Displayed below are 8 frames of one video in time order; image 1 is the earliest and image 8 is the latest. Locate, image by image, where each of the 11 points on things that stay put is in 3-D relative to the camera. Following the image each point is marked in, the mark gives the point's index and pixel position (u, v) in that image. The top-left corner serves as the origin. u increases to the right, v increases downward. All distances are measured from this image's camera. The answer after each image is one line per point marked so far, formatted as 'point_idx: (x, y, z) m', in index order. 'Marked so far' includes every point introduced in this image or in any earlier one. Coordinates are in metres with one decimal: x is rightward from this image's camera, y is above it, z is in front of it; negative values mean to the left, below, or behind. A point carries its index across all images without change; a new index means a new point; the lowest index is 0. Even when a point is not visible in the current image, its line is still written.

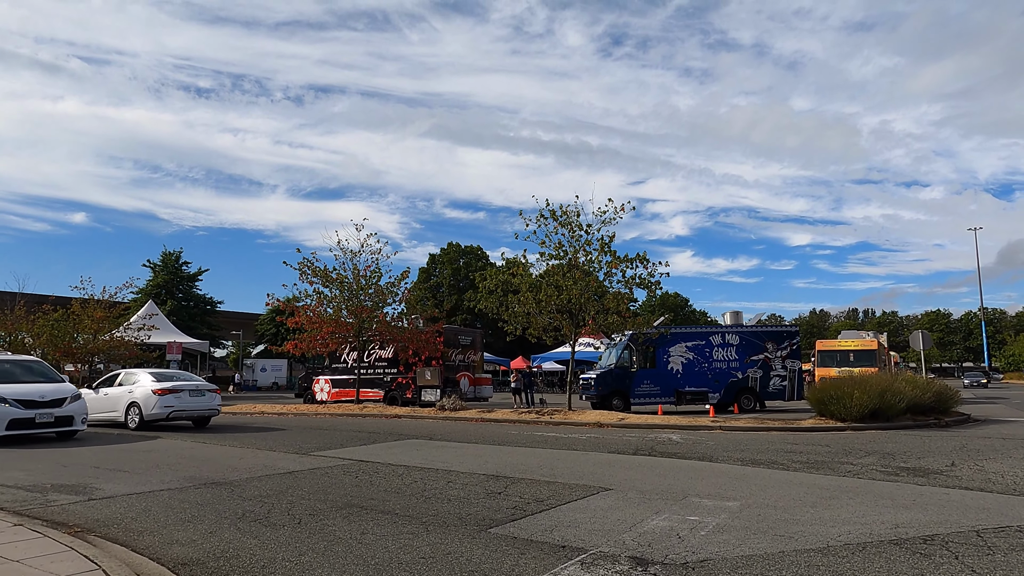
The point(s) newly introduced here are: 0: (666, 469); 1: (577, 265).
0: (+2.5, -2.9, +10.5) m
1: (+1.8, +0.6, +19.2) m
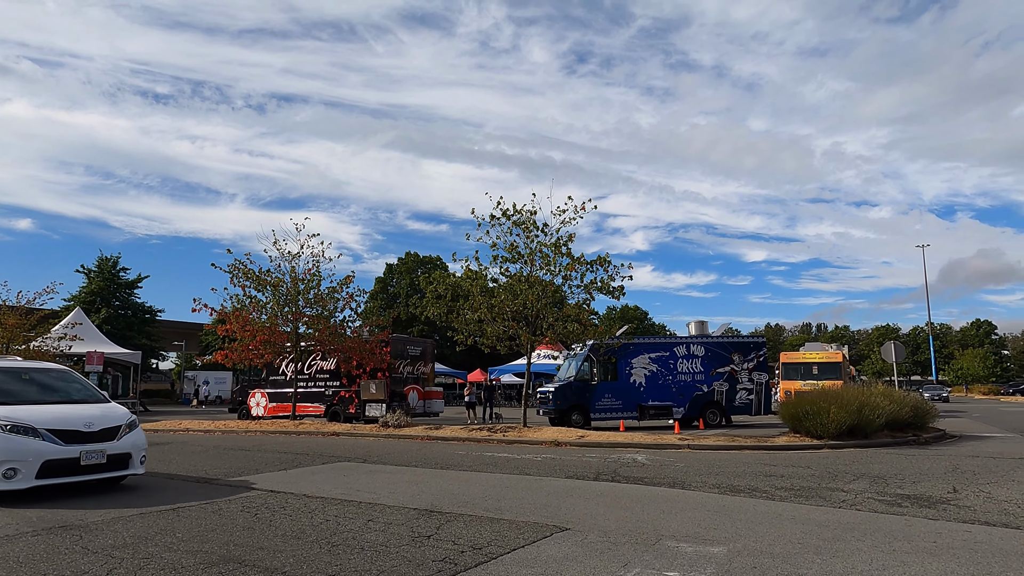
0: (+1.7, -2.9, +8.9) m
1: (+0.5, +0.5, +17.6) m
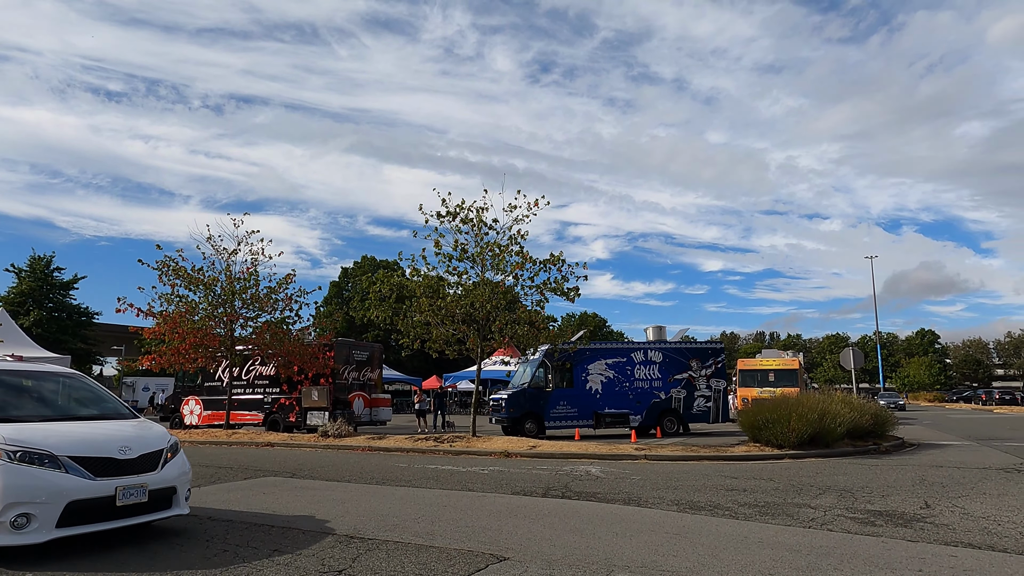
0: (+0.9, -2.8, +7.9) m
1: (-0.7, +0.5, +16.6) m
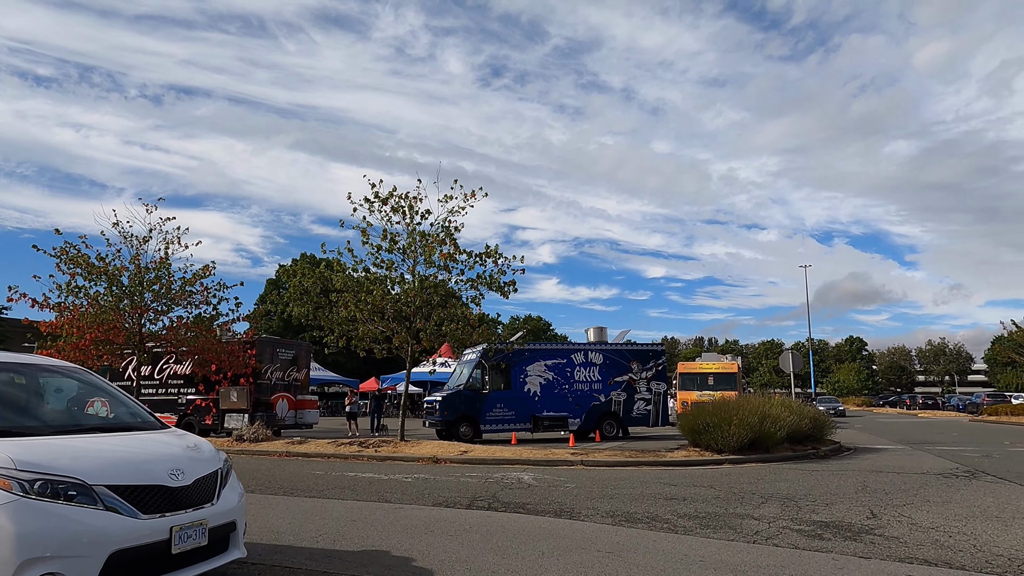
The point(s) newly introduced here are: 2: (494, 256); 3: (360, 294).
0: (0.0, -2.7, +7.0) m
1: (-2.3, +0.6, +15.6) m
2: (-0.4, +0.8, +16.0) m
3: (-3.7, -0.1, +15.8) m
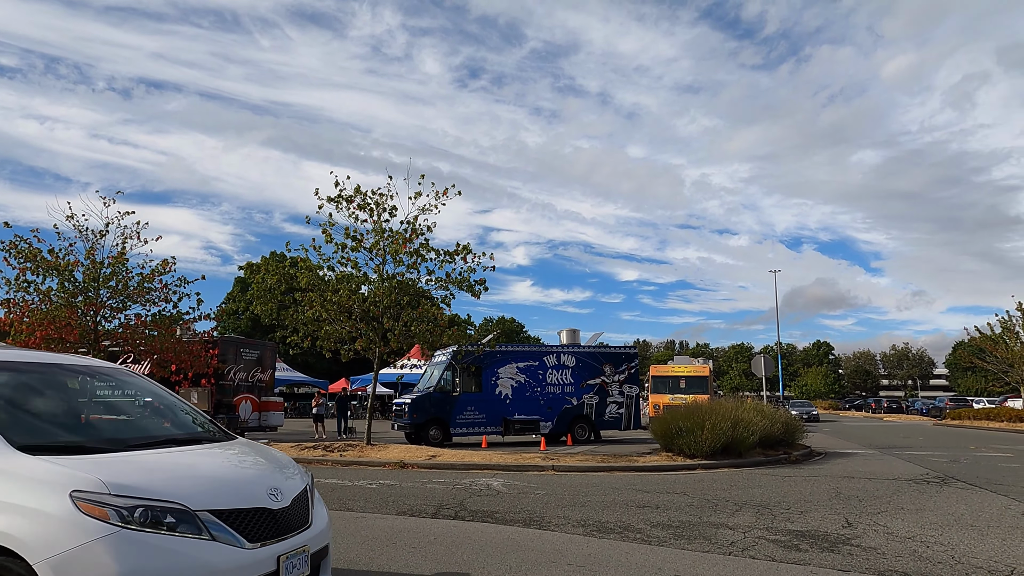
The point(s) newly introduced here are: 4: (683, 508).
0: (-0.4, -2.7, +6.7) m
1: (-2.9, +0.6, +15.2) m
2: (-1.1, +0.8, +15.6) m
3: (-4.3, -0.1, +15.3) m
4: (+2.4, -3.0, +9.1) m
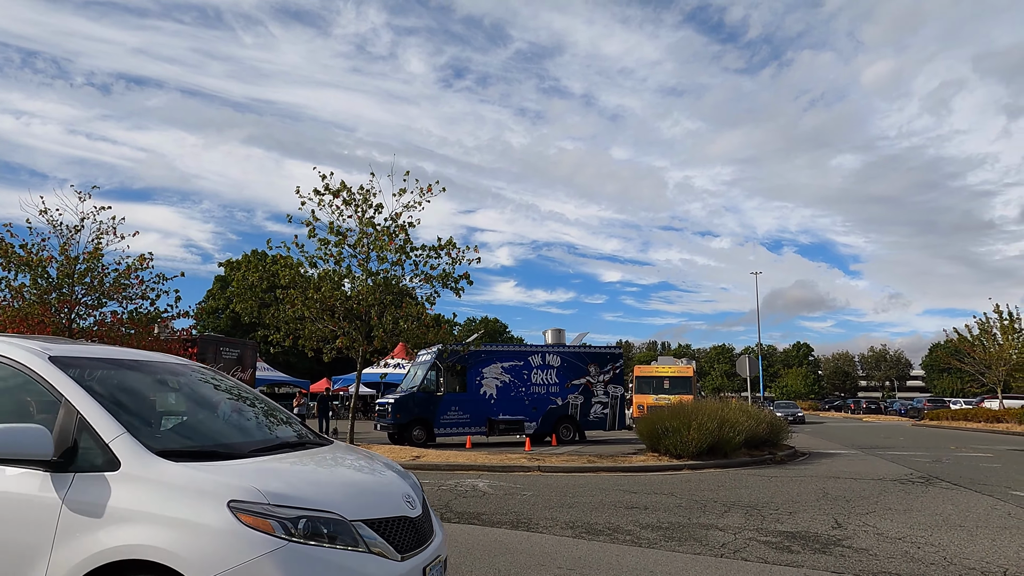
0: (-0.5, -2.6, +6.5) m
1: (-3.3, +0.7, +14.9) m
2: (-1.4, +0.8, +15.4) m
3: (-4.6, -0.1, +15.0) m
4: (+2.2, -3.0, +9.0) m
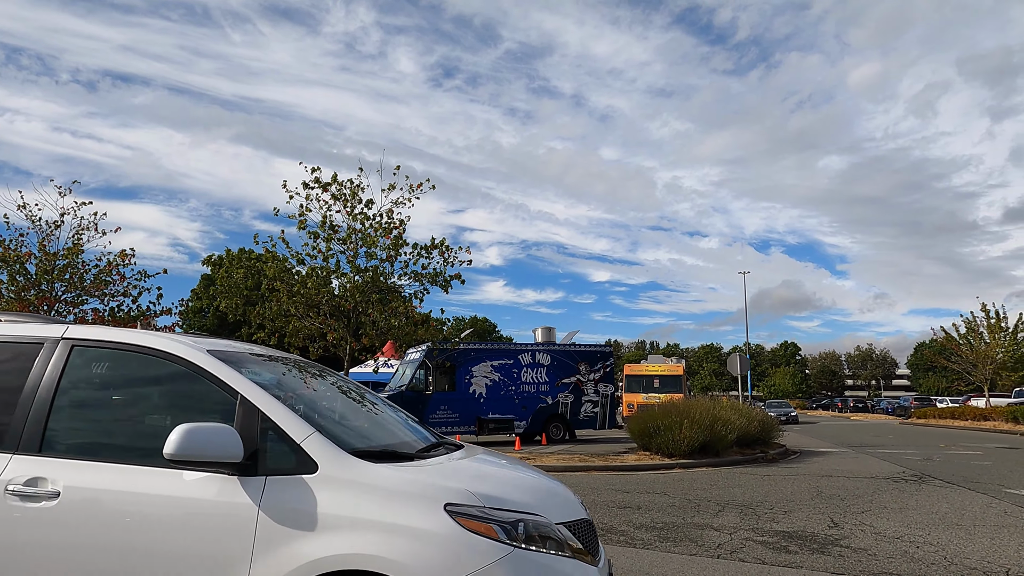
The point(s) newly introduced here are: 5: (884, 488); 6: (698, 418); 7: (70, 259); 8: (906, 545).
0: (-0.6, -2.6, +6.3) m
1: (-3.5, +0.8, +14.6) m
2: (-1.7, +0.9, +15.2) m
3: (-4.9, 0.0, +14.7) m
4: (+2.0, -2.9, +8.8) m
5: (+6.1, -3.3, +10.8) m
6: (+4.2, -2.9, +14.9) m
7: (-11.2, +0.7, +16.8) m
8: (+4.1, -2.7, +6.9) m
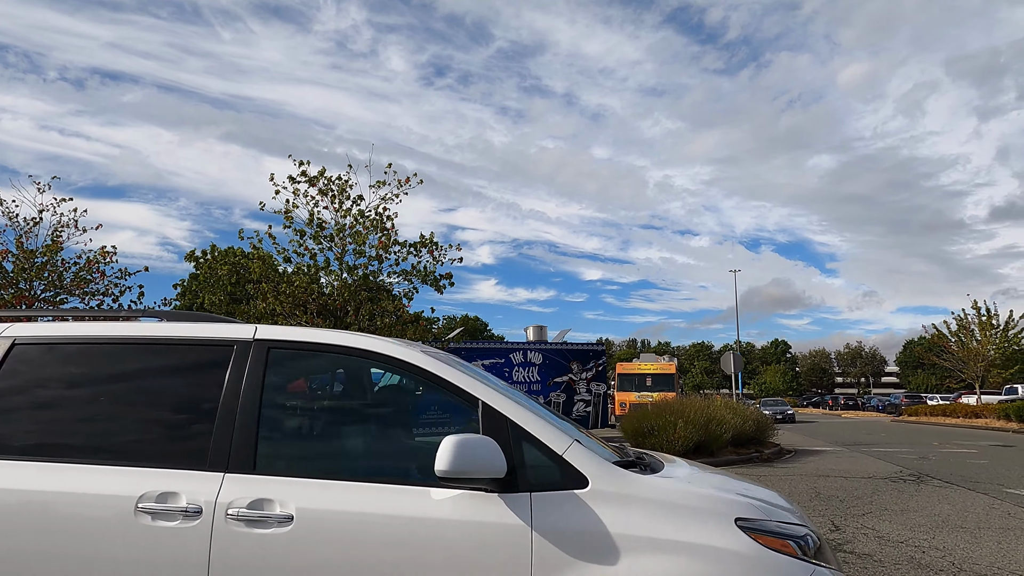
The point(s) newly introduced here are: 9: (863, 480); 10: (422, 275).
0: (-0.6, -2.5, +6.0) m
1: (-3.7, +0.8, +14.3) m
2: (-1.9, +0.9, +14.9) m
3: (-5.0, +0.1, +14.4) m
4: (+1.9, -2.9, +8.5) m
5: (+5.9, -3.2, +10.6) m
6: (+4.0, -2.9, +14.6) m
7: (-11.4, +0.8, +16.4) m
8: (+4.0, -2.6, +6.7) m
9: (+6.2, -3.4, +11.8) m
10: (-1.9, +0.3, +14.5) m
